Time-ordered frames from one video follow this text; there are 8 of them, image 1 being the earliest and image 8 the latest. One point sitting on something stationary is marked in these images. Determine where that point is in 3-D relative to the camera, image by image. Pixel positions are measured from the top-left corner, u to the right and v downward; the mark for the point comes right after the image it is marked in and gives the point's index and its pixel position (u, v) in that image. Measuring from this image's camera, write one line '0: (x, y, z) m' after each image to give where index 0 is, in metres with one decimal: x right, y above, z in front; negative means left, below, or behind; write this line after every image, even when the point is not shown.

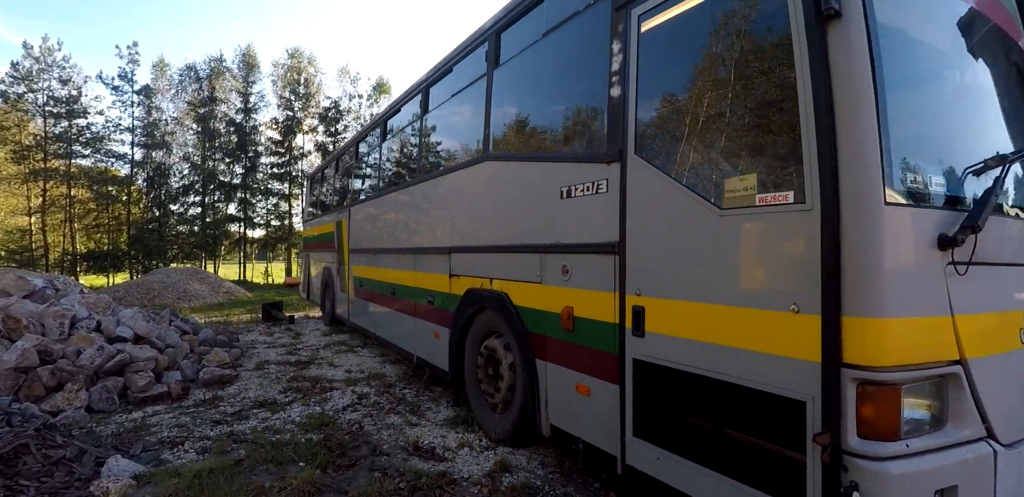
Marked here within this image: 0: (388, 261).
0: (-1.8, -0.2, +7.0) m
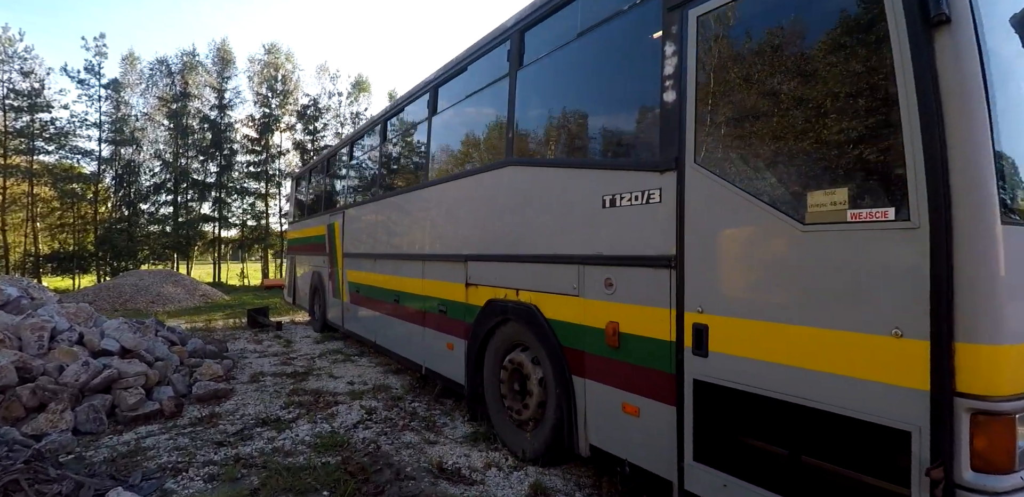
0: (-1.7, -0.3, +6.7) m
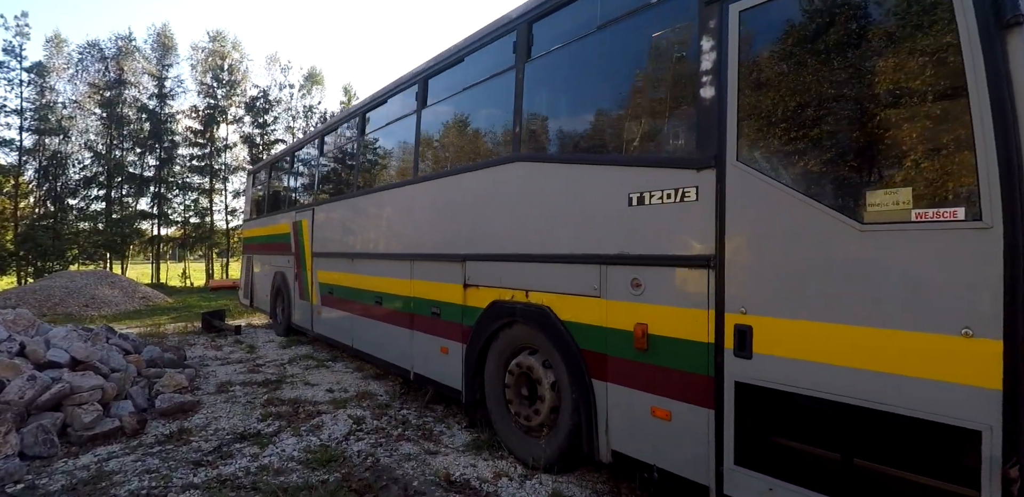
0: (-1.9, -0.2, +6.4) m
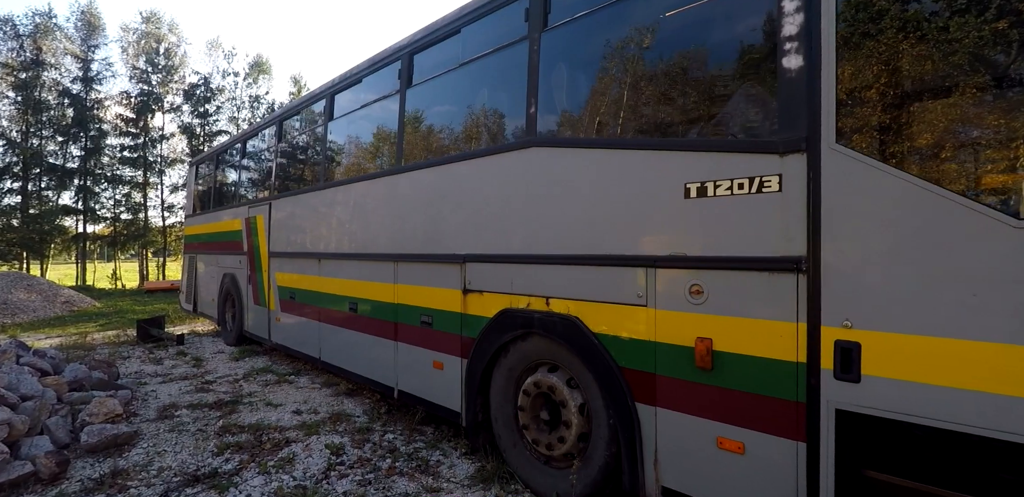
0: (-2.1, -0.2, +5.7) m
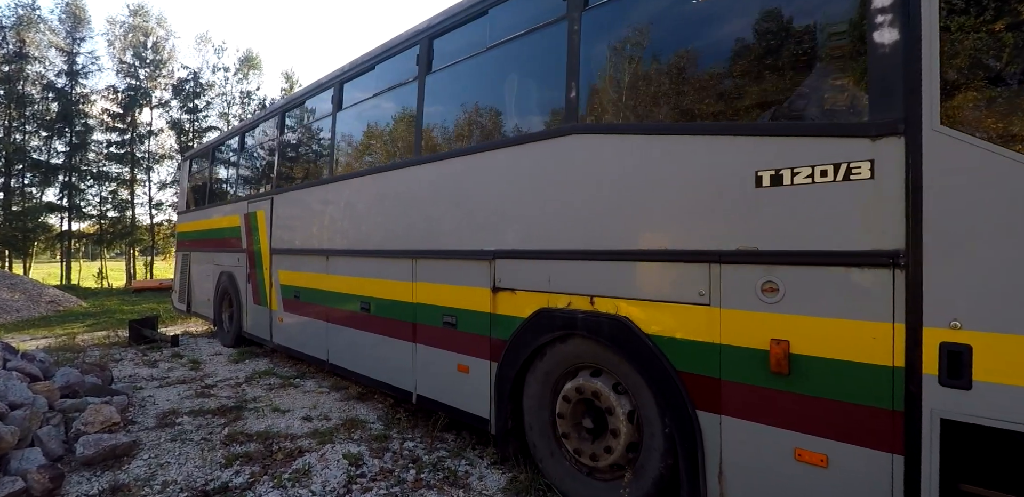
0: (-1.9, -0.2, +5.4) m
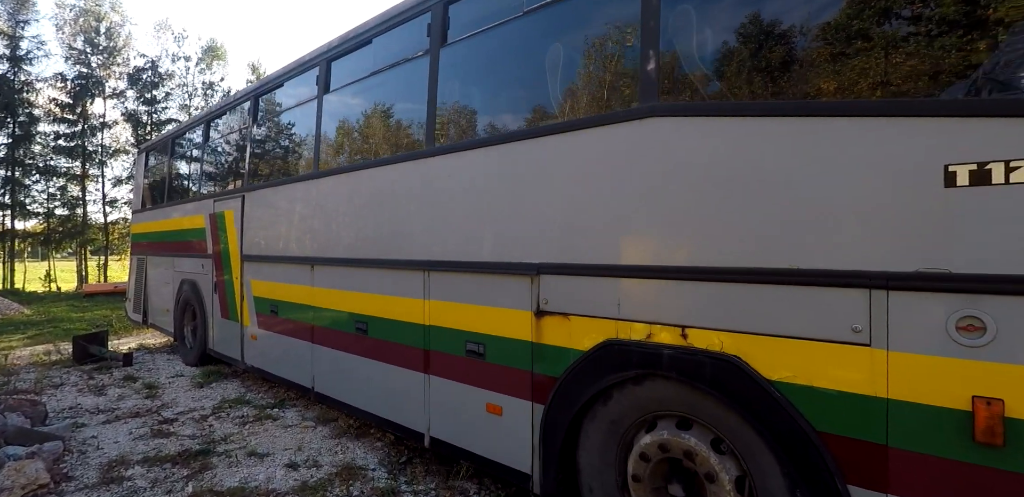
0: (-1.7, -0.3, +4.6) m
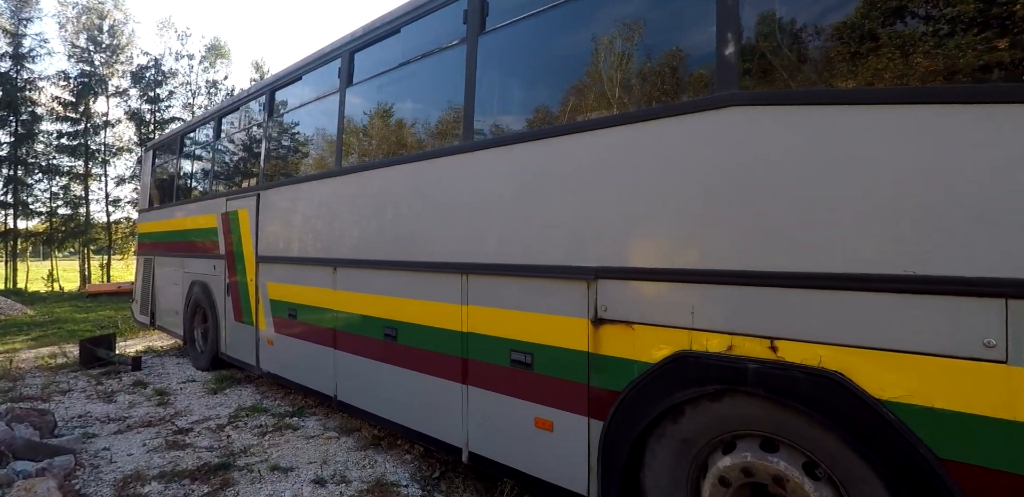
0: (-1.4, -0.3, +4.3) m
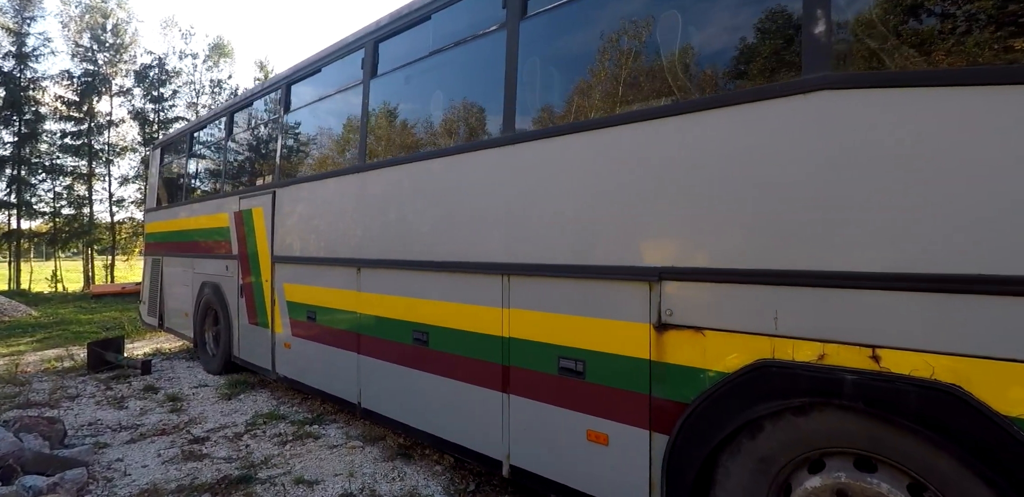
0: (-1.1, -0.3, +4.1) m
